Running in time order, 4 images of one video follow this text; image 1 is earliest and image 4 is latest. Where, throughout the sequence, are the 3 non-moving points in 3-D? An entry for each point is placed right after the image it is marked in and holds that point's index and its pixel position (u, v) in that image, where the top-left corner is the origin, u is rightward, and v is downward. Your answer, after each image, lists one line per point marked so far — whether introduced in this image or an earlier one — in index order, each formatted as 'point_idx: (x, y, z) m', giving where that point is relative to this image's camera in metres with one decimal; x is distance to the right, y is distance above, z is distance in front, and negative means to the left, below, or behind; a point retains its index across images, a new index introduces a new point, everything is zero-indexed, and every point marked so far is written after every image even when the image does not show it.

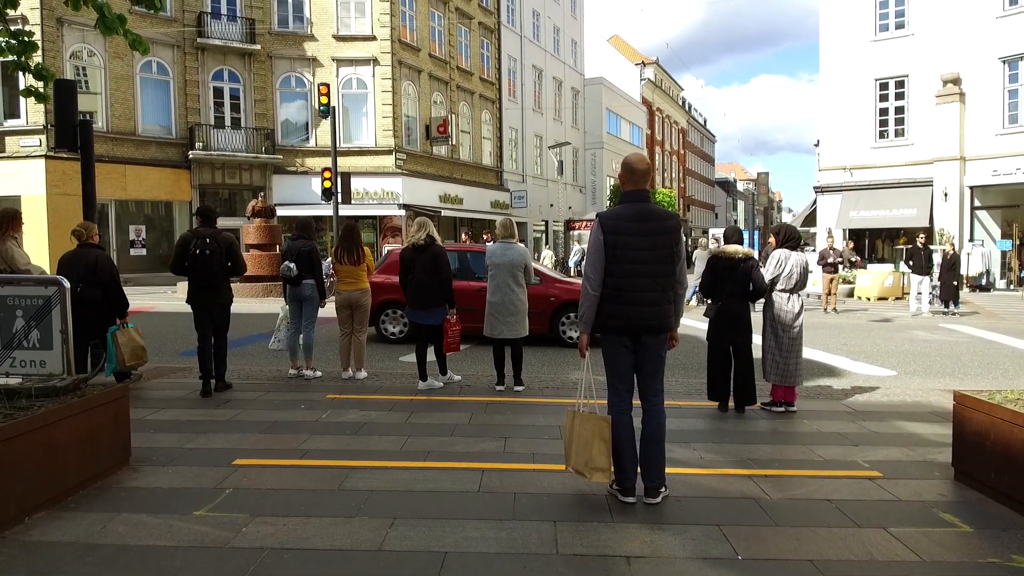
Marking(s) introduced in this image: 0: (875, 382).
0: (+3.9, -1.0, +7.8) m
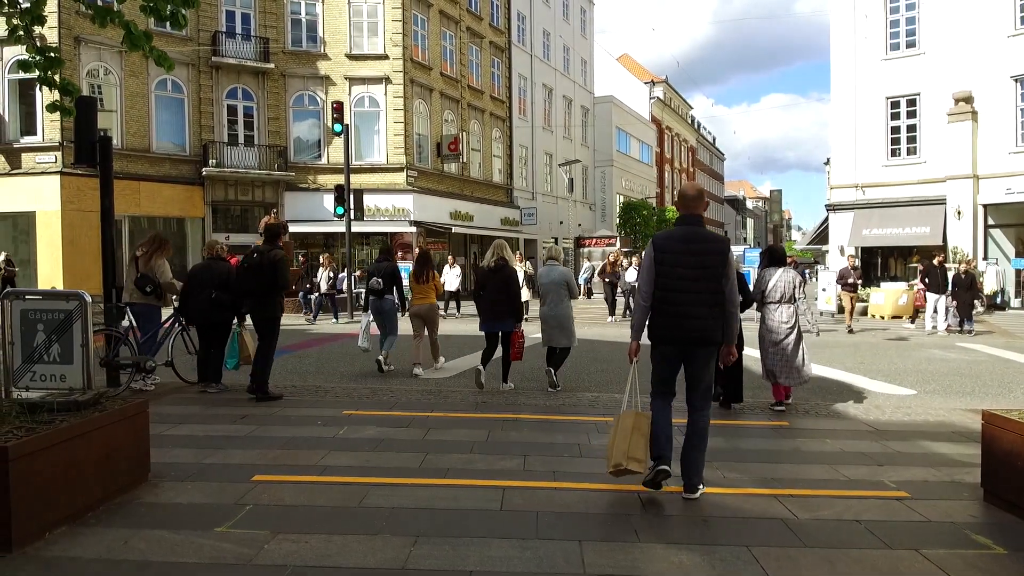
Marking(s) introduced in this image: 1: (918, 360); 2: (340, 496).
0: (+4.1, -1.2, +7.7) m
1: (+6.3, -1.1, +11.1) m
2: (-1.0, -1.2, +4.2) m
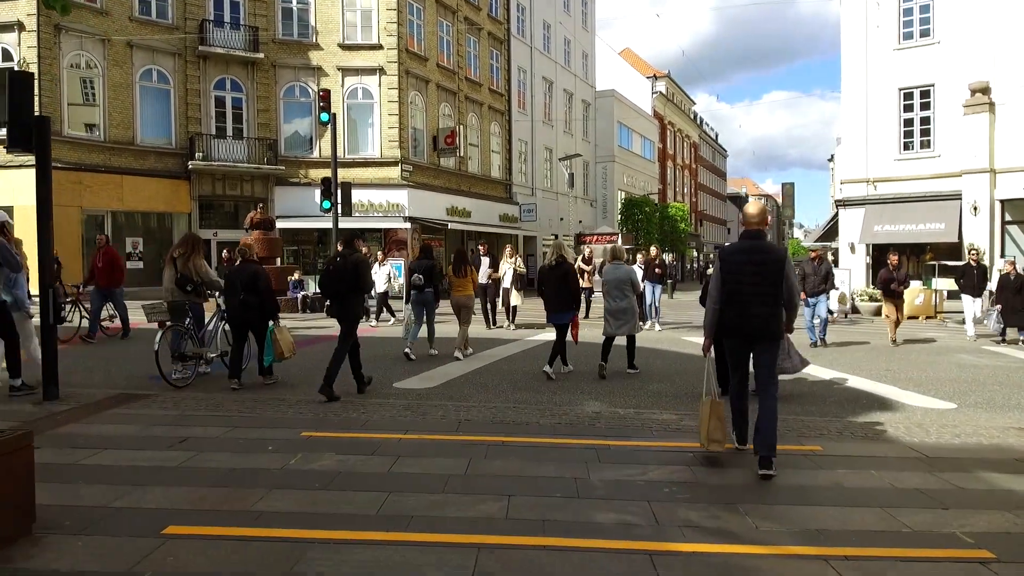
0: (+4.0, -1.2, +6.8) m
1: (+6.2, -1.1, +10.2) m
2: (-1.1, -1.2, +3.2) m
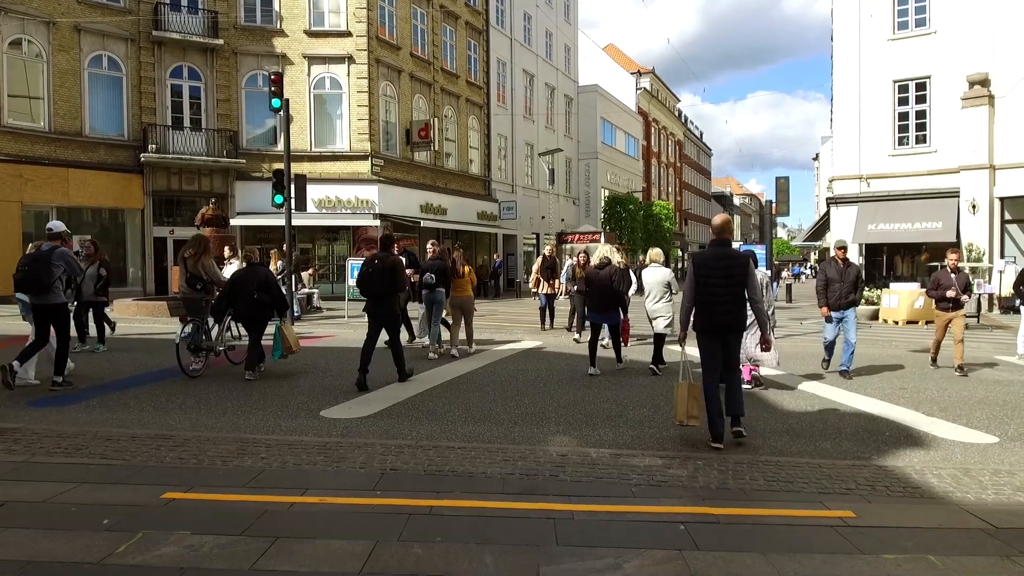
0: (+3.6, -1.3, +5.5) m
1: (+5.7, -1.2, +8.9) m
2: (-1.4, -1.3, +1.8) m
